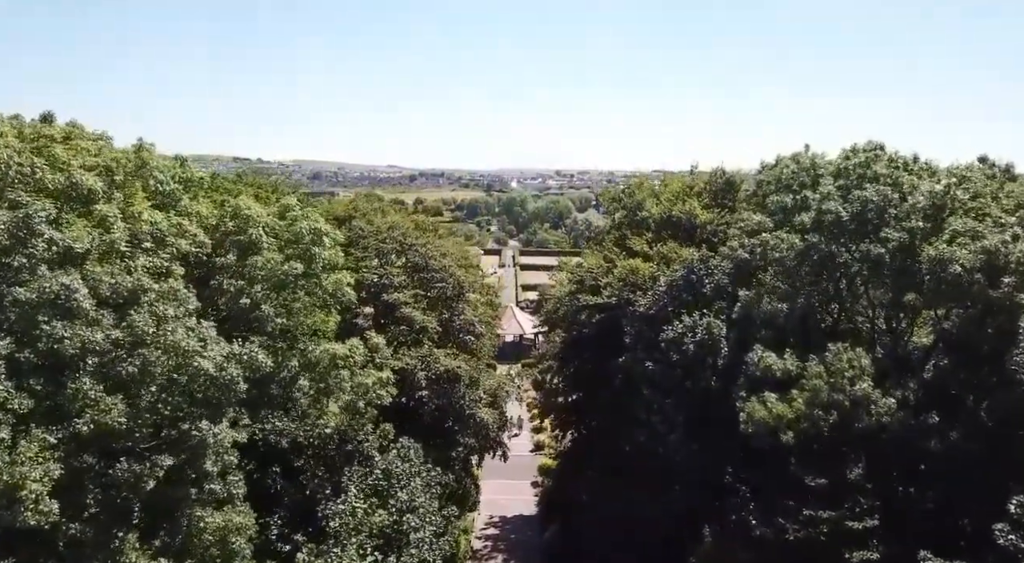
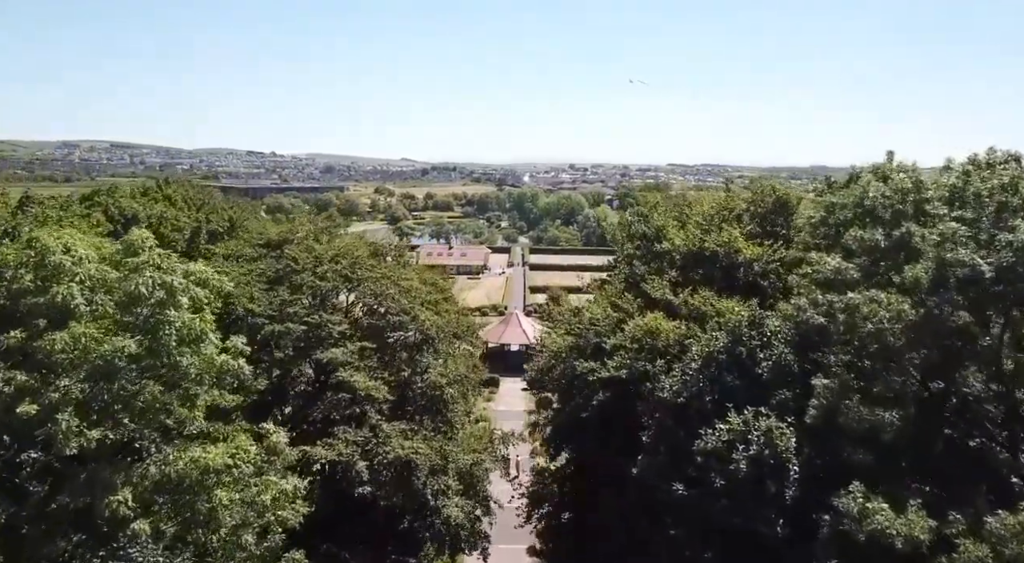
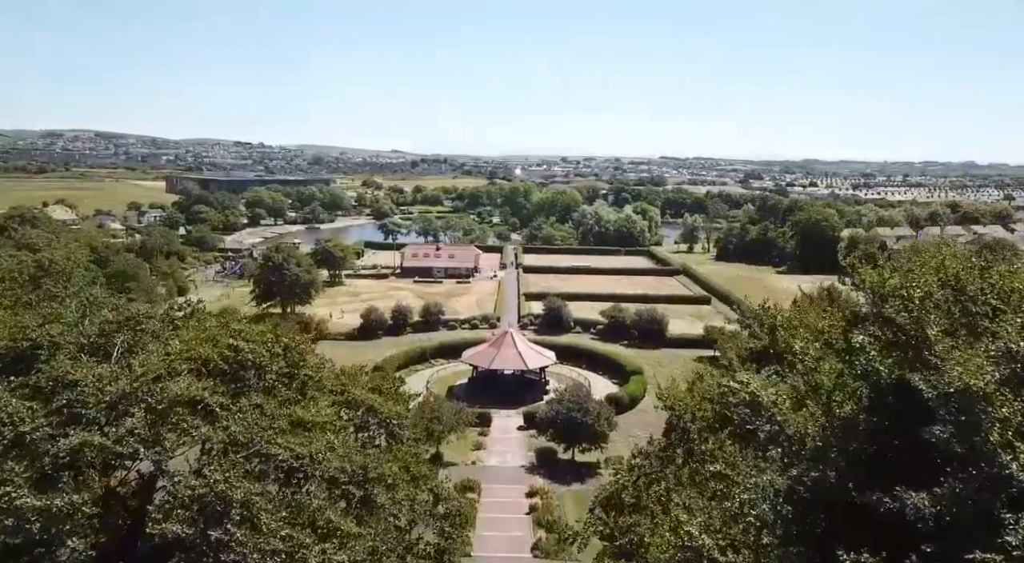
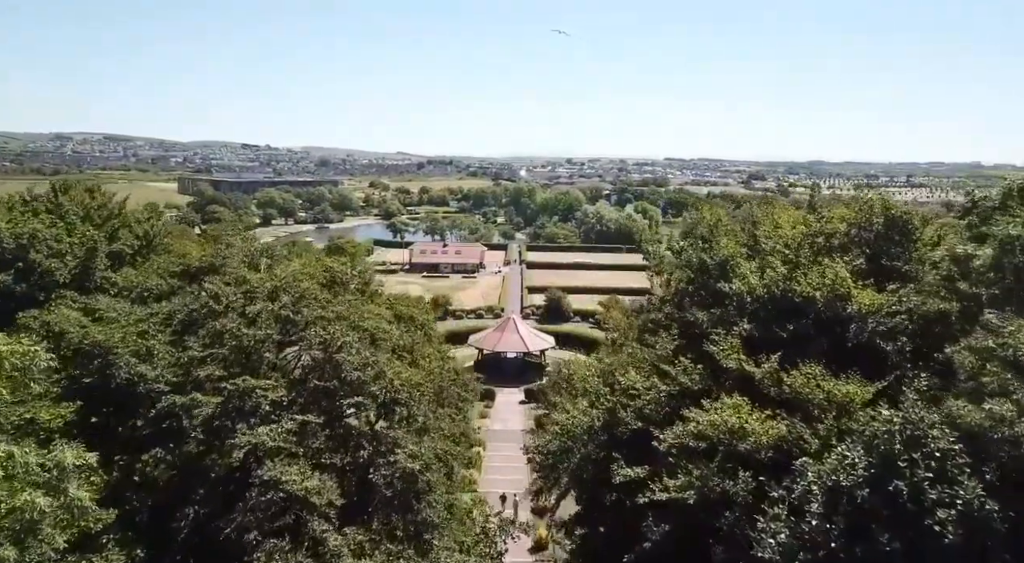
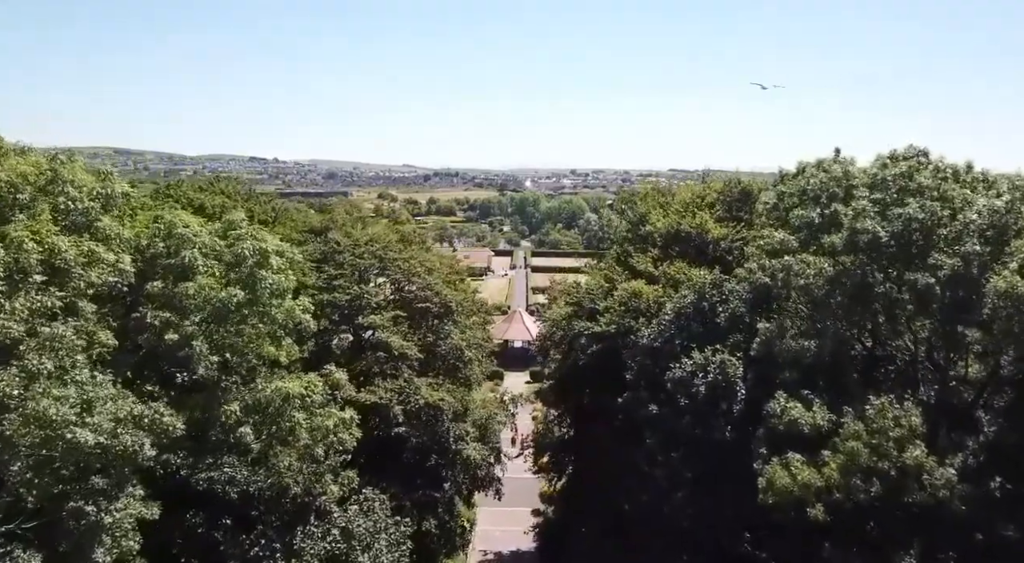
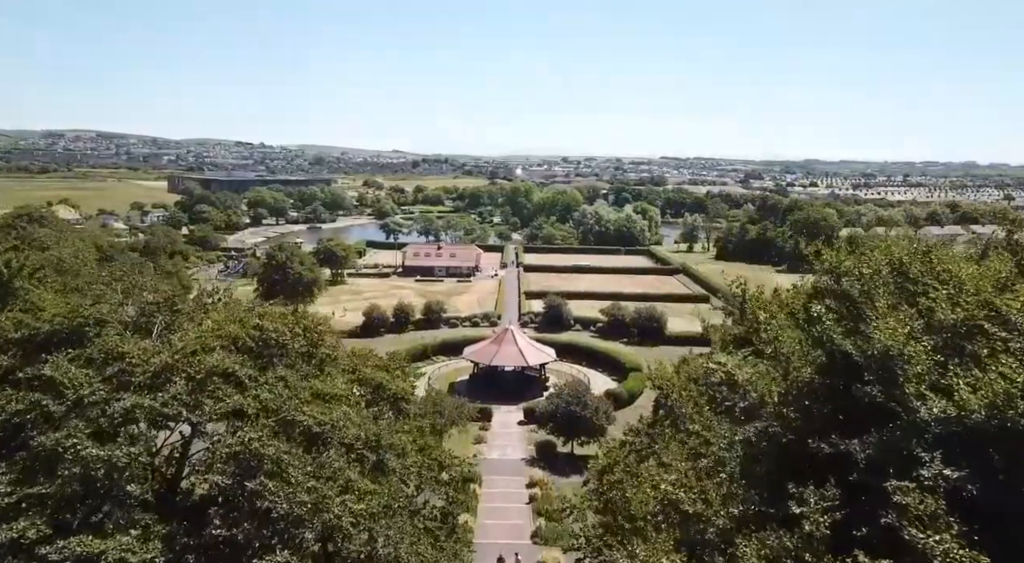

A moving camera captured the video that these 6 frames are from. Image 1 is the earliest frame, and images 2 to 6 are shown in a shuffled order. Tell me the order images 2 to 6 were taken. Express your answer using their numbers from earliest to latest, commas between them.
5, 2, 4, 6, 3
